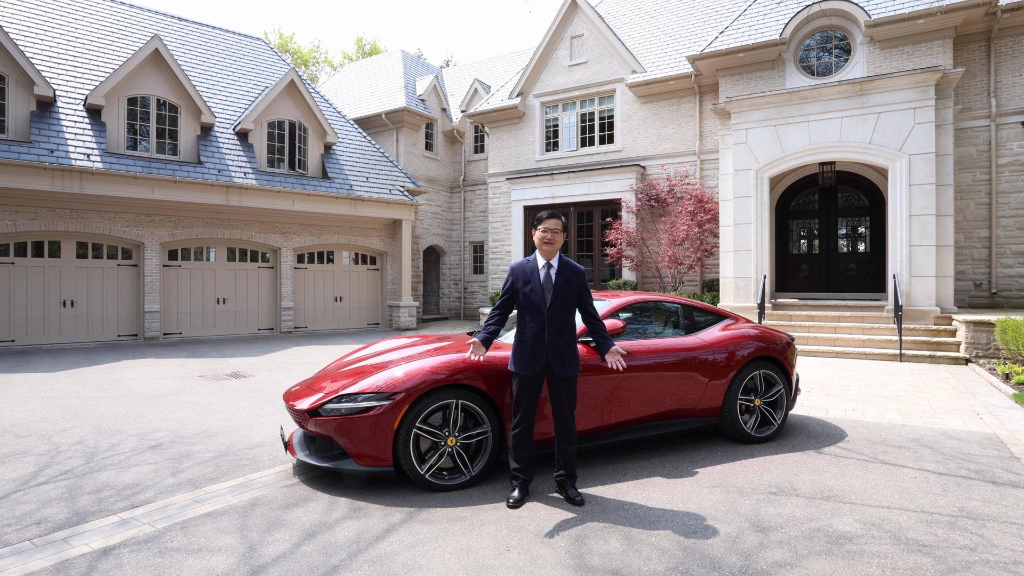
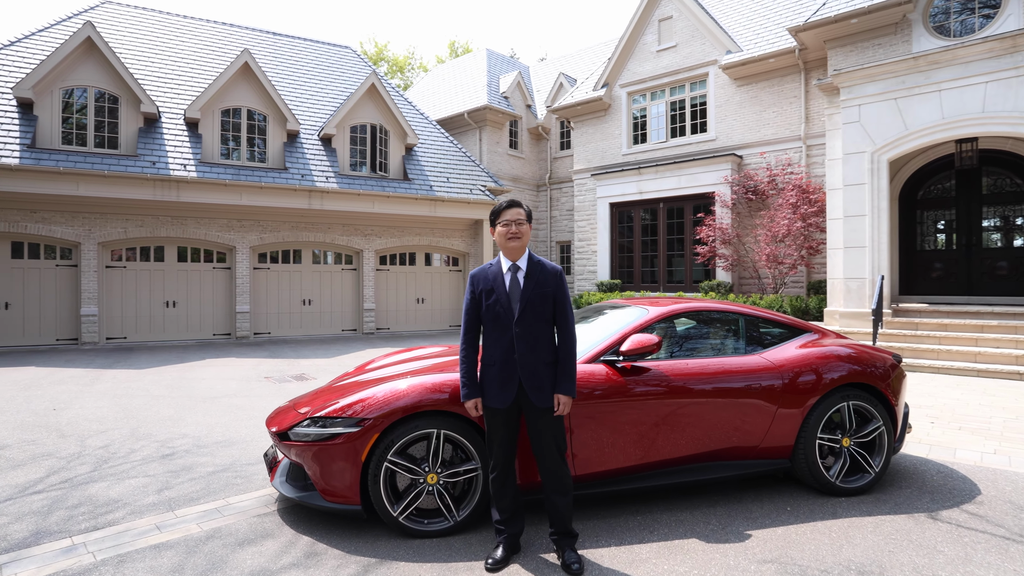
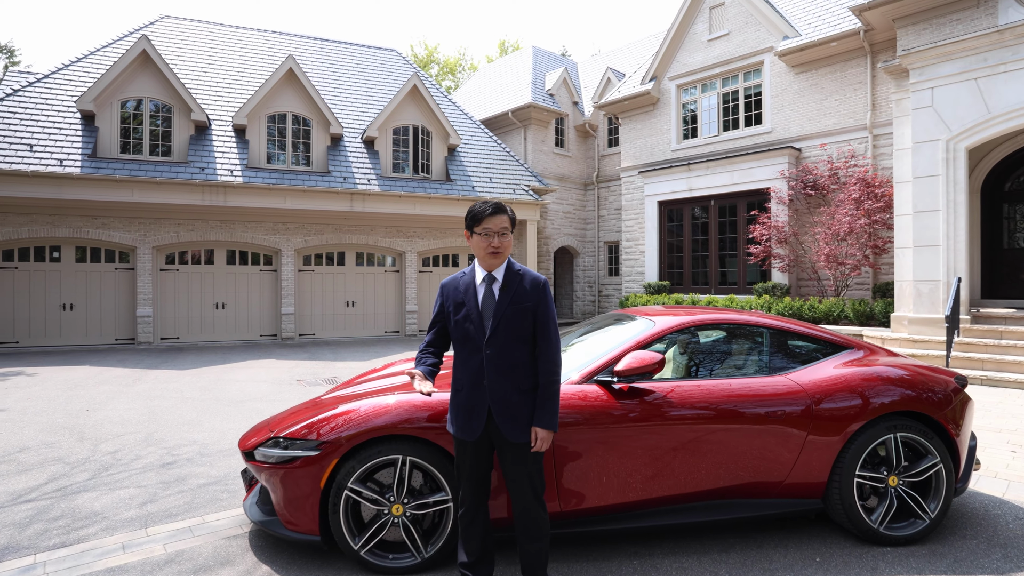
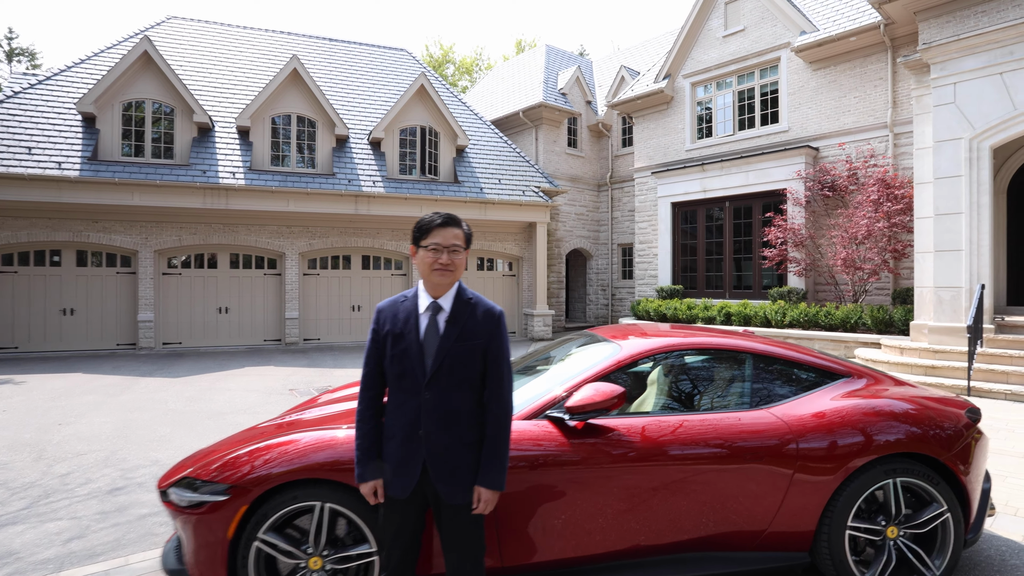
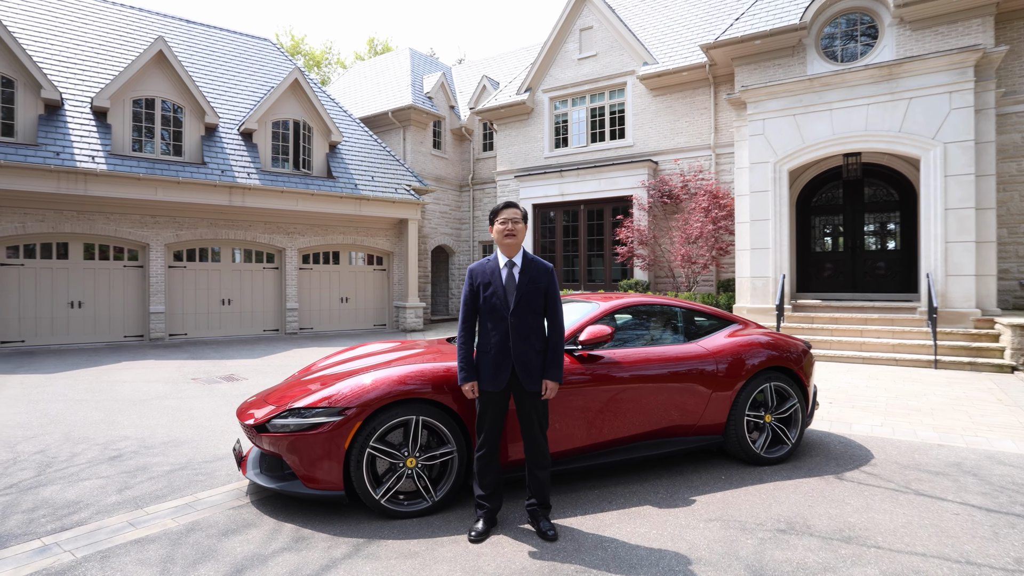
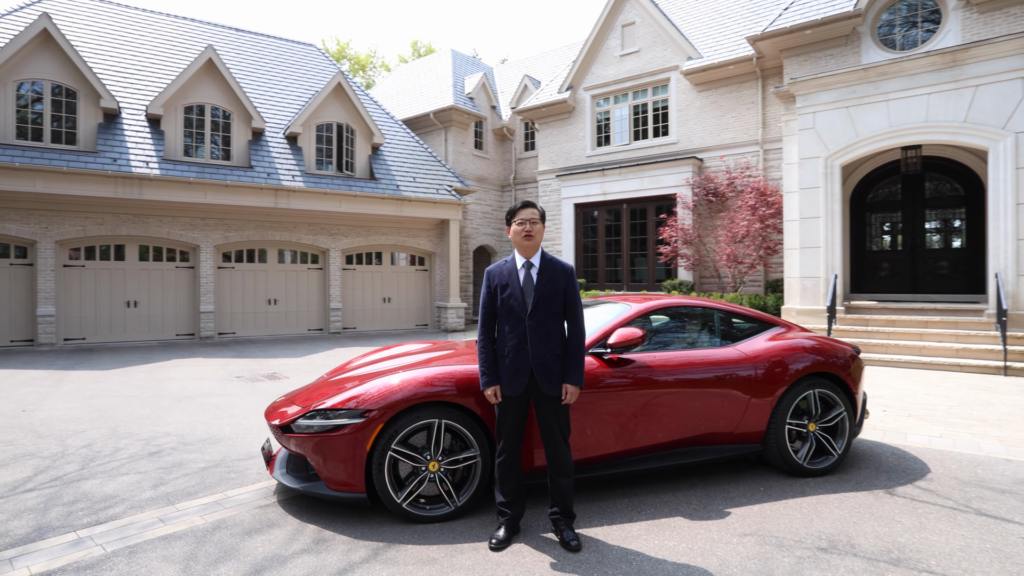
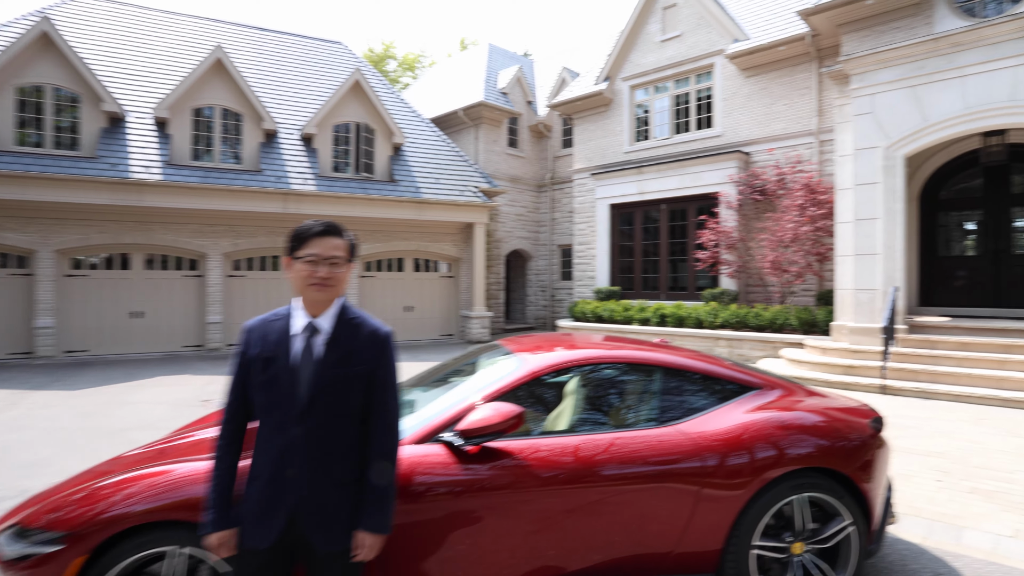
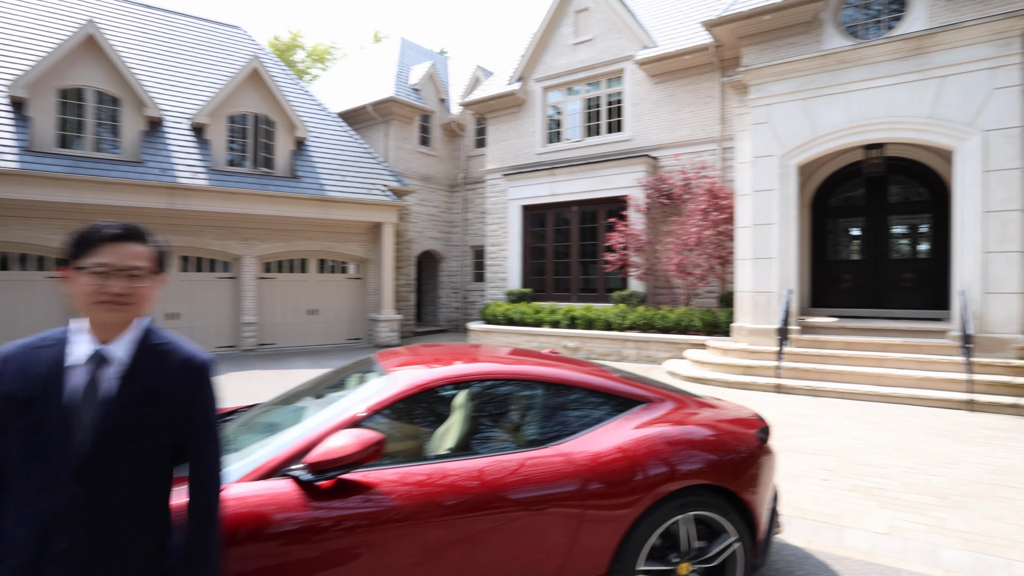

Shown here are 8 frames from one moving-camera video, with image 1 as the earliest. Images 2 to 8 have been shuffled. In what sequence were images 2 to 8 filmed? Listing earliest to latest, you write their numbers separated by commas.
5, 6, 2, 3, 4, 7, 8
